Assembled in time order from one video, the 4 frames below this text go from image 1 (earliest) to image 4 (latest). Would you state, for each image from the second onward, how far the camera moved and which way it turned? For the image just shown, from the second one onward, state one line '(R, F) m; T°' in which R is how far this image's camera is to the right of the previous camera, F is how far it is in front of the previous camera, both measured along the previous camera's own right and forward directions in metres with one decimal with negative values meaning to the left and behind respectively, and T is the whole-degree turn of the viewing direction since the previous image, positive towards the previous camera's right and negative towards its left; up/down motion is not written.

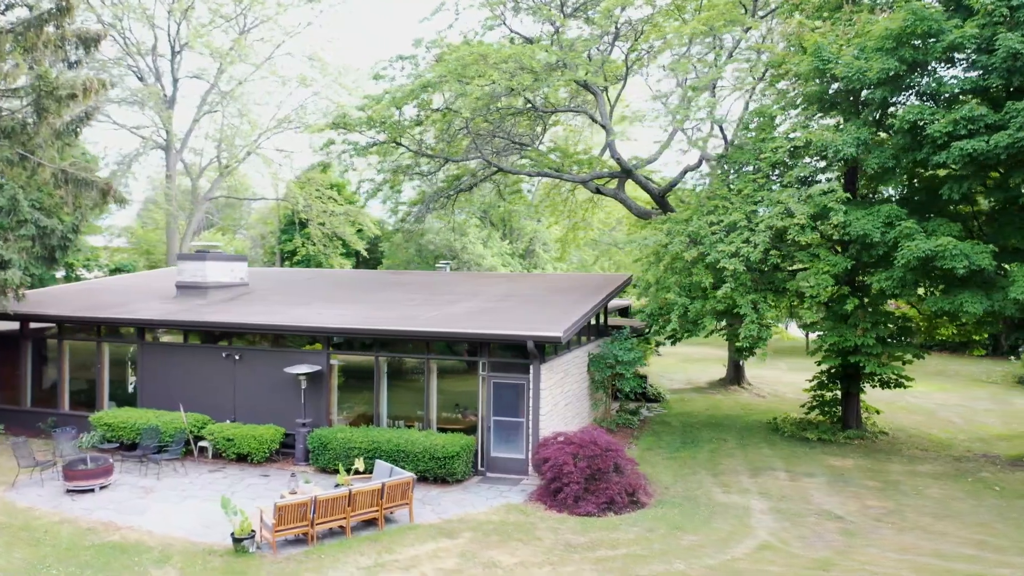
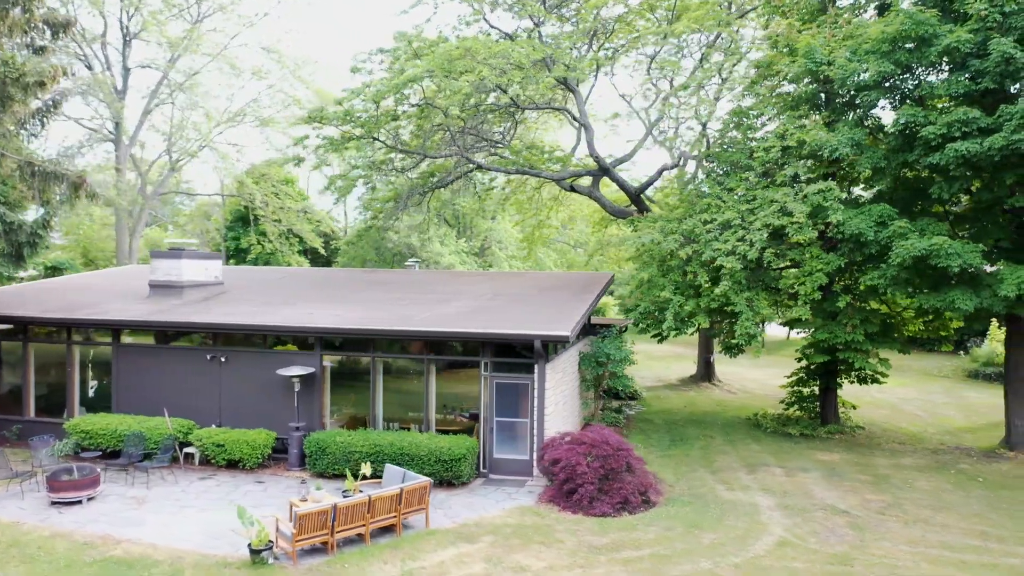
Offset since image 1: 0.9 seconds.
(-1.0, +0.3) m; +4°
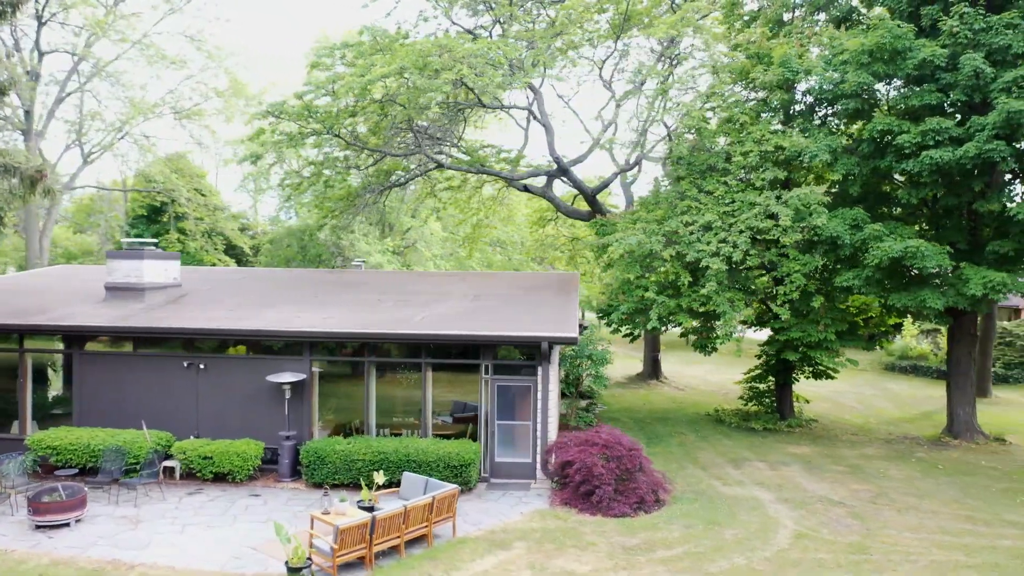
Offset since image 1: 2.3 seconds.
(-1.6, +0.2) m; +7°
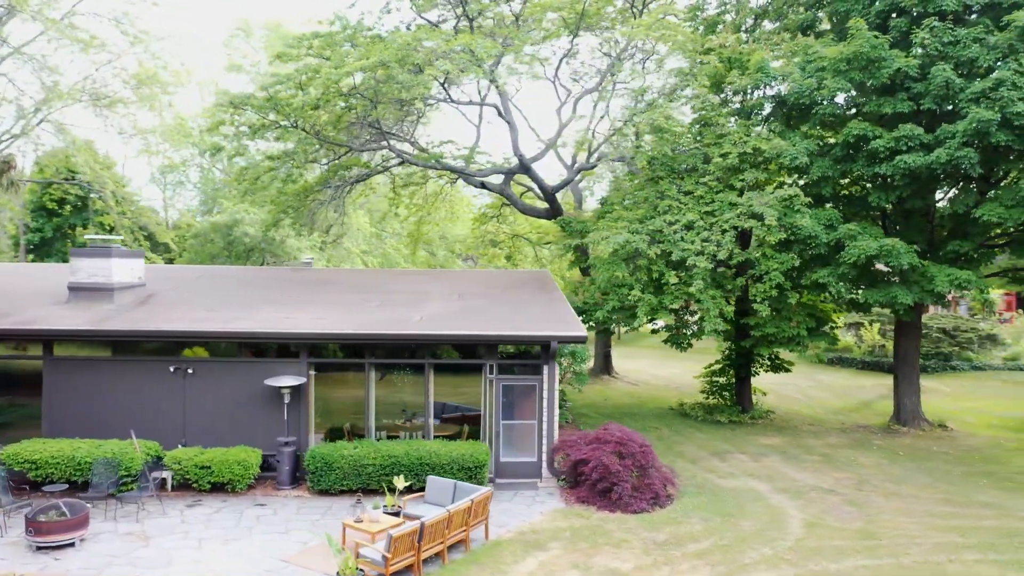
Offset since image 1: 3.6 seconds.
(-1.5, +0.1) m; +6°
